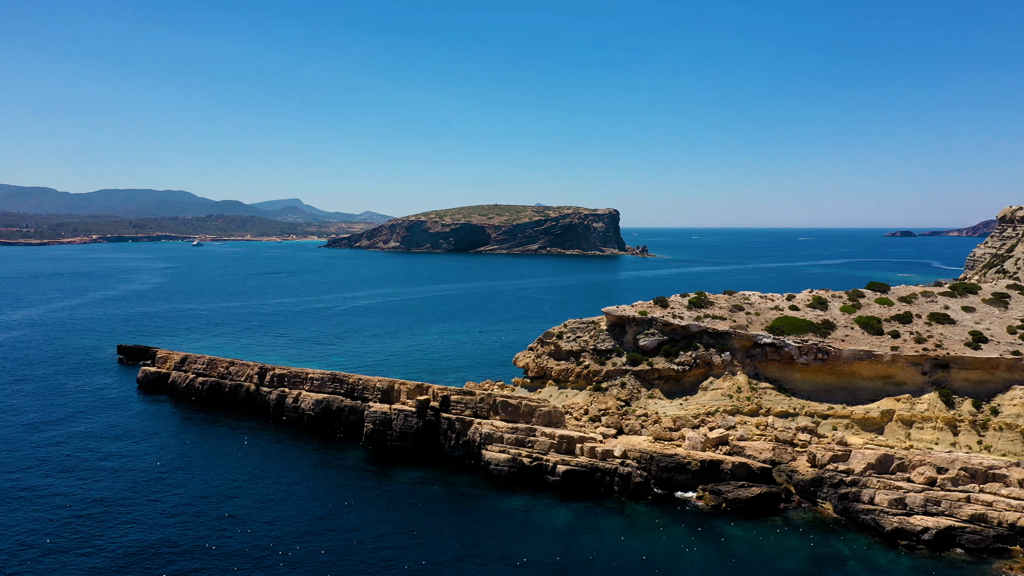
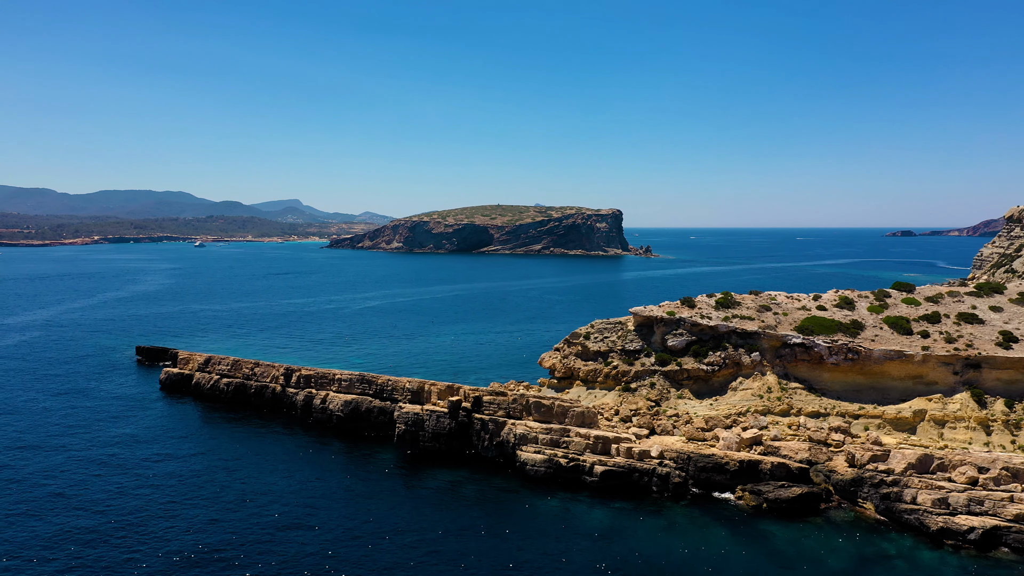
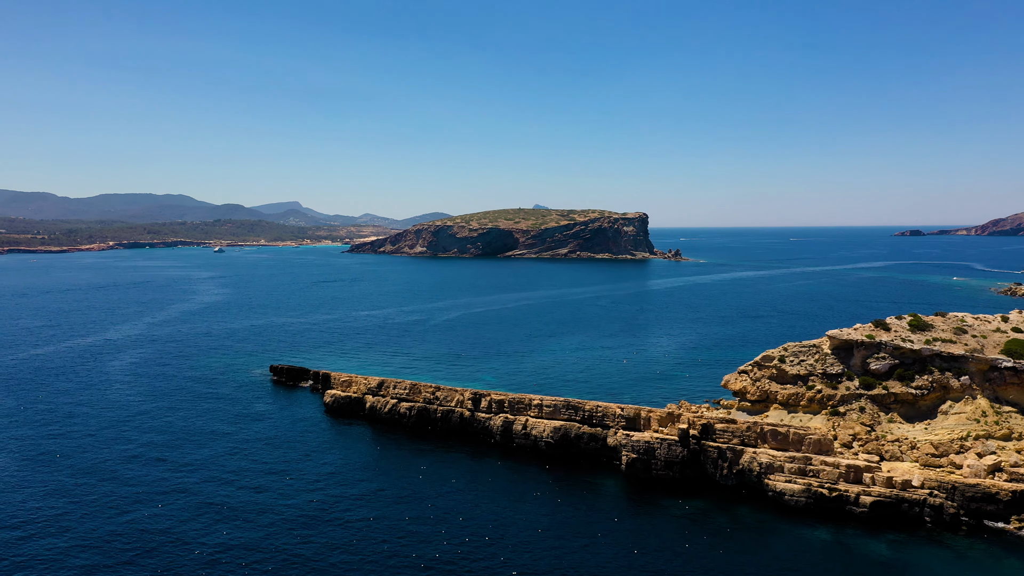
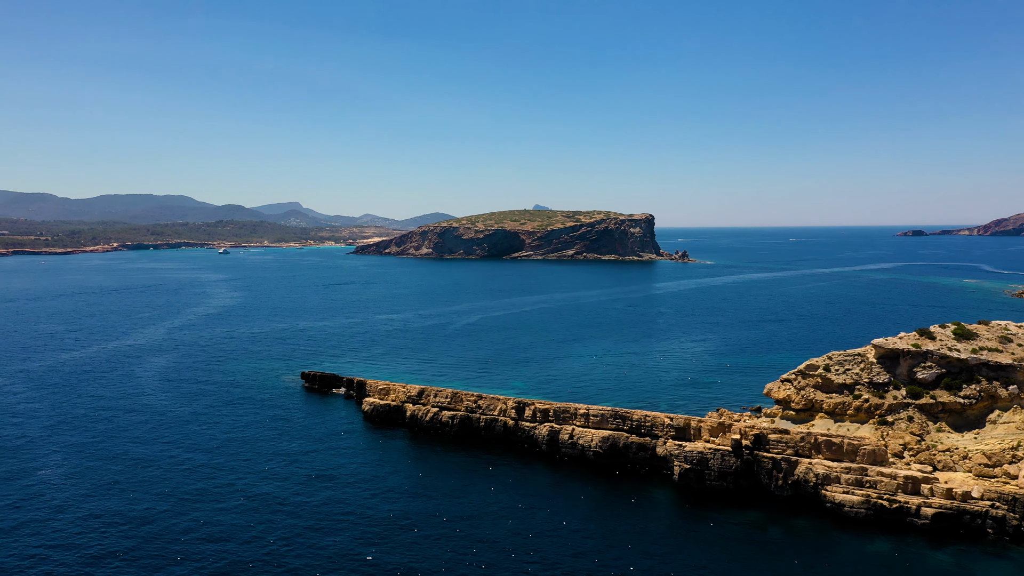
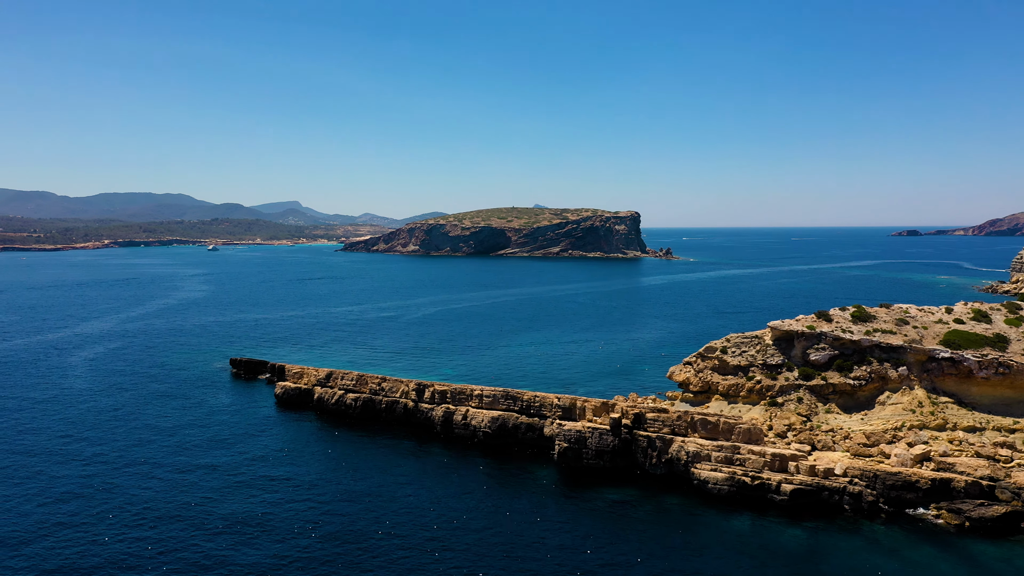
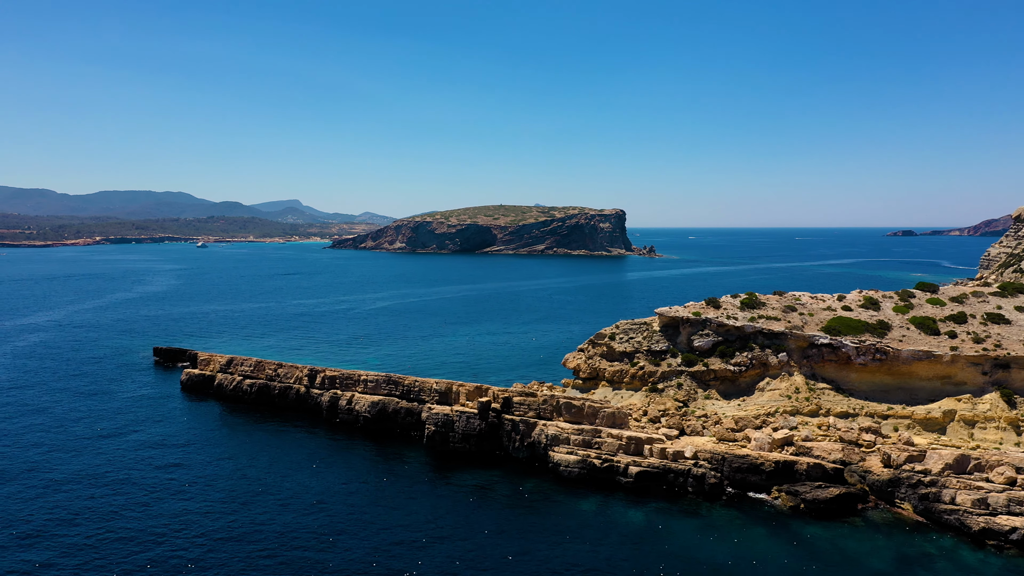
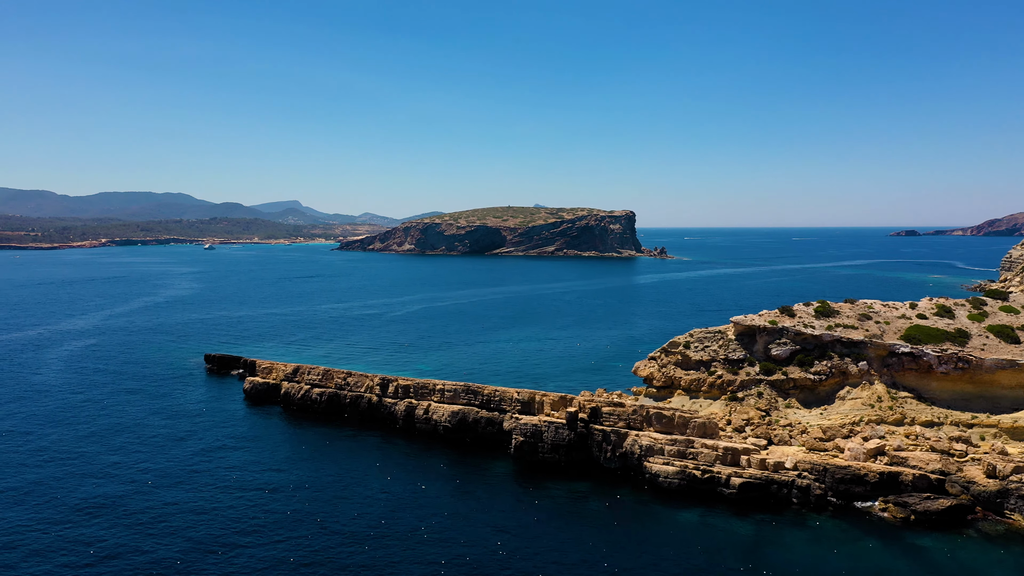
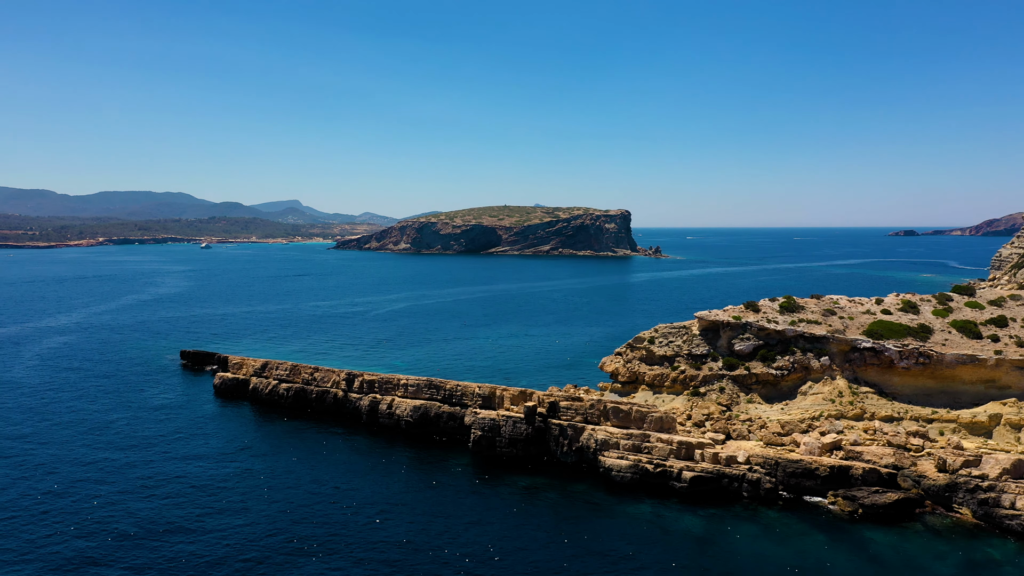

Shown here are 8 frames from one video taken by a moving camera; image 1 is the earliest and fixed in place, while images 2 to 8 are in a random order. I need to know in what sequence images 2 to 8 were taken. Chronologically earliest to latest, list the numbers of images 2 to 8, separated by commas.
2, 6, 8, 7, 5, 3, 4
